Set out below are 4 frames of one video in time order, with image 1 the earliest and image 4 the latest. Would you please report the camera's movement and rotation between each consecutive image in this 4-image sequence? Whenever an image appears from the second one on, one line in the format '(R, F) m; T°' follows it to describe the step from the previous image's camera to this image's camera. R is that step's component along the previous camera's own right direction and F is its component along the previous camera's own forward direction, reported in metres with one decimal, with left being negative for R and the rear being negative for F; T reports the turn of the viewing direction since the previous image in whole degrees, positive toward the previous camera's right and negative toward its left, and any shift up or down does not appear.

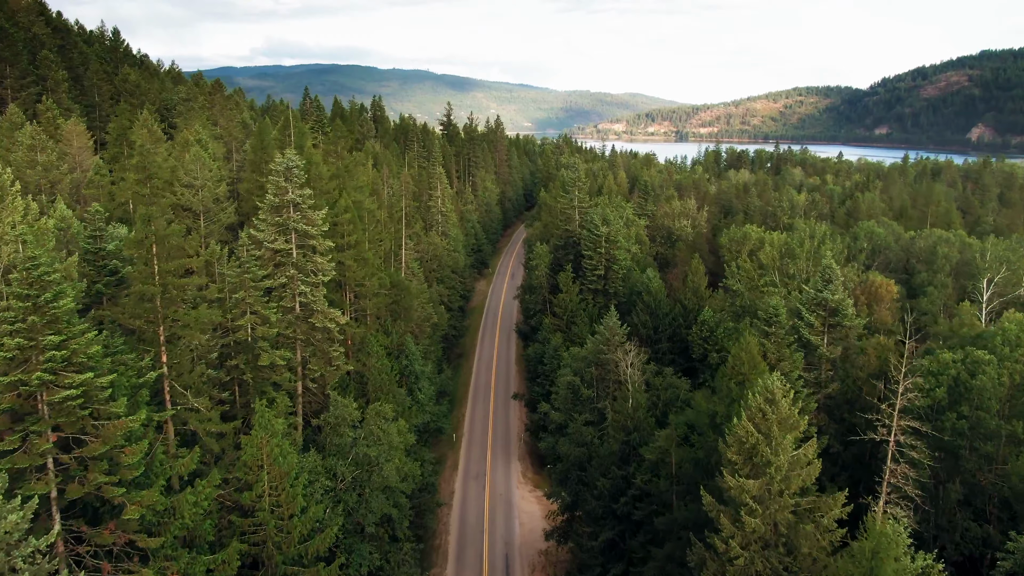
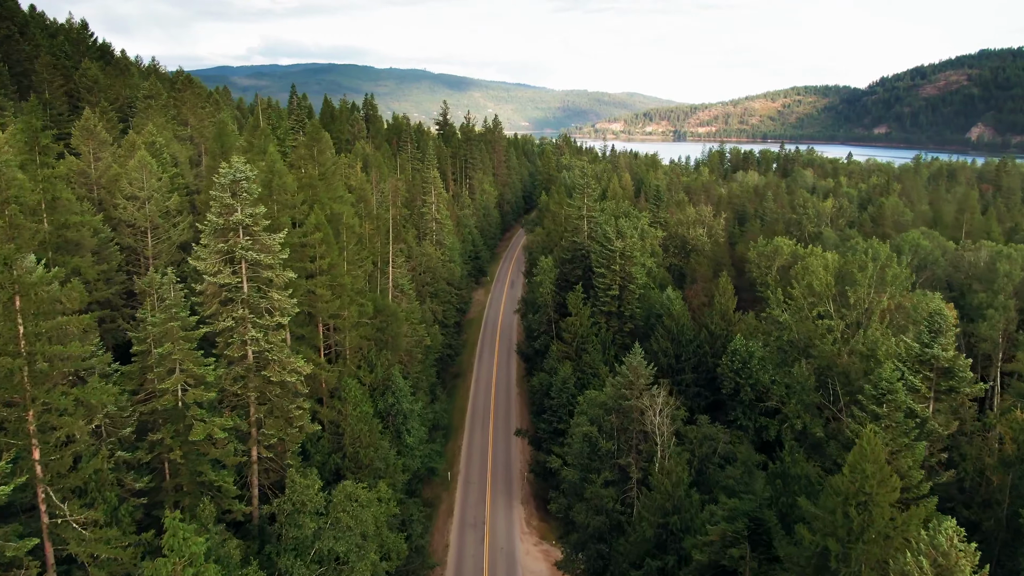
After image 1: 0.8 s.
(-0.4, +7.1) m; 0°
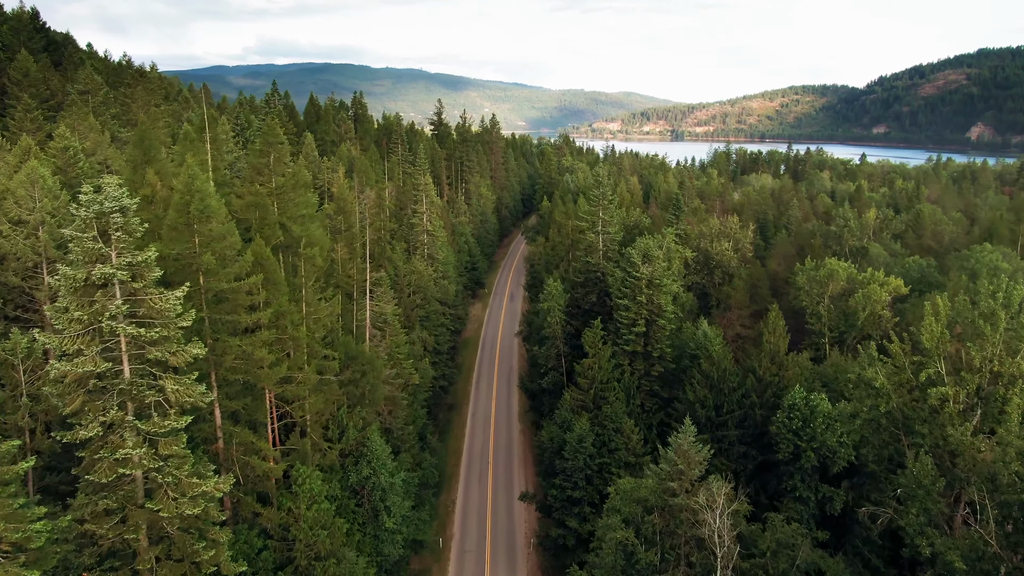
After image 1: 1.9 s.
(-0.5, +9.2) m; 0°
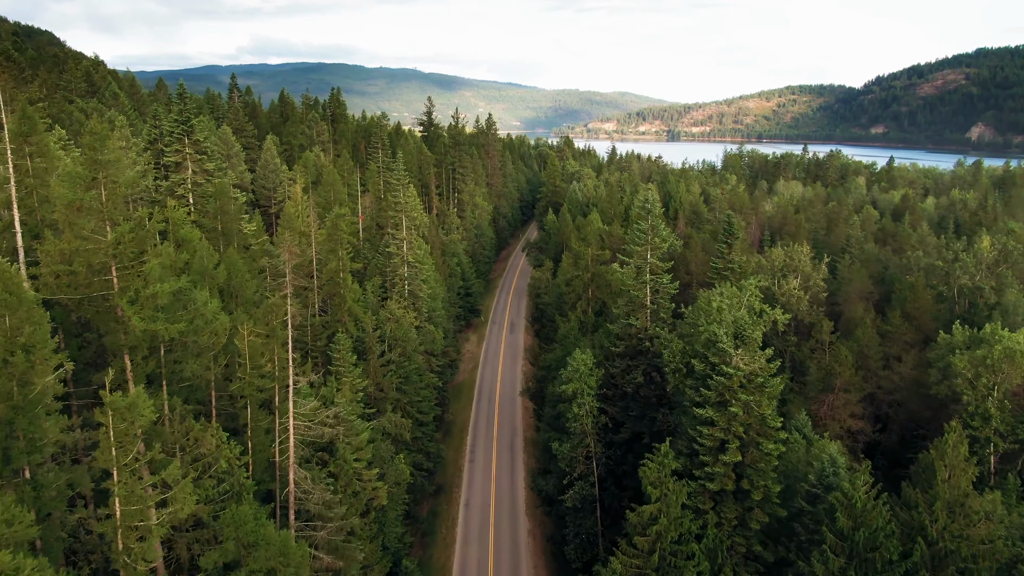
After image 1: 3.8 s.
(-0.9, +16.4) m; 0°
